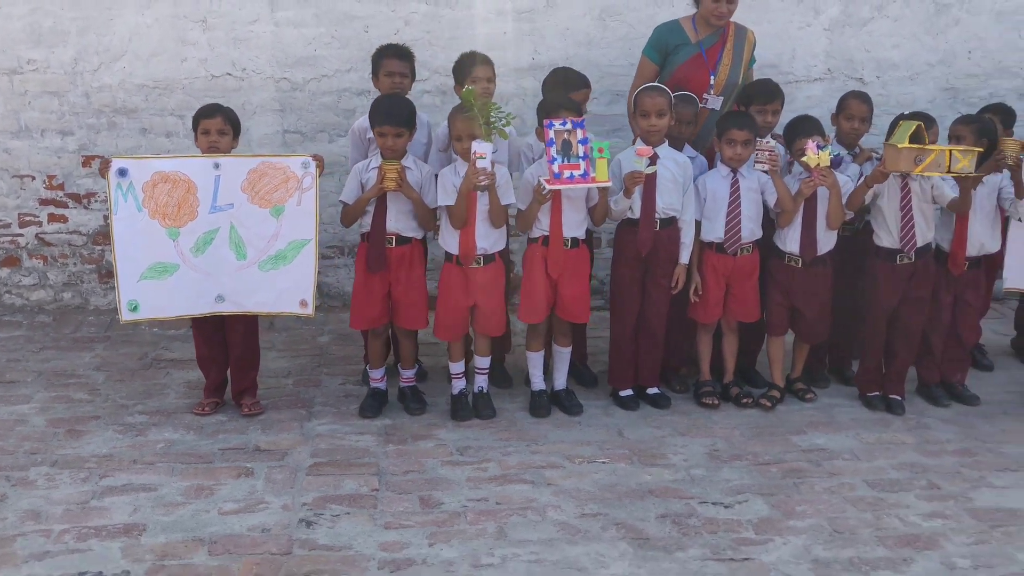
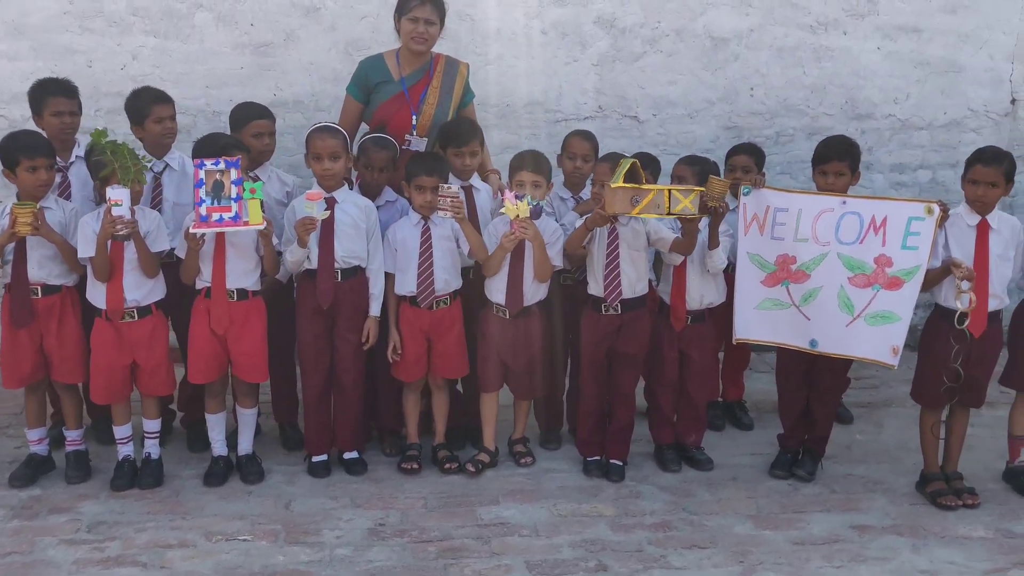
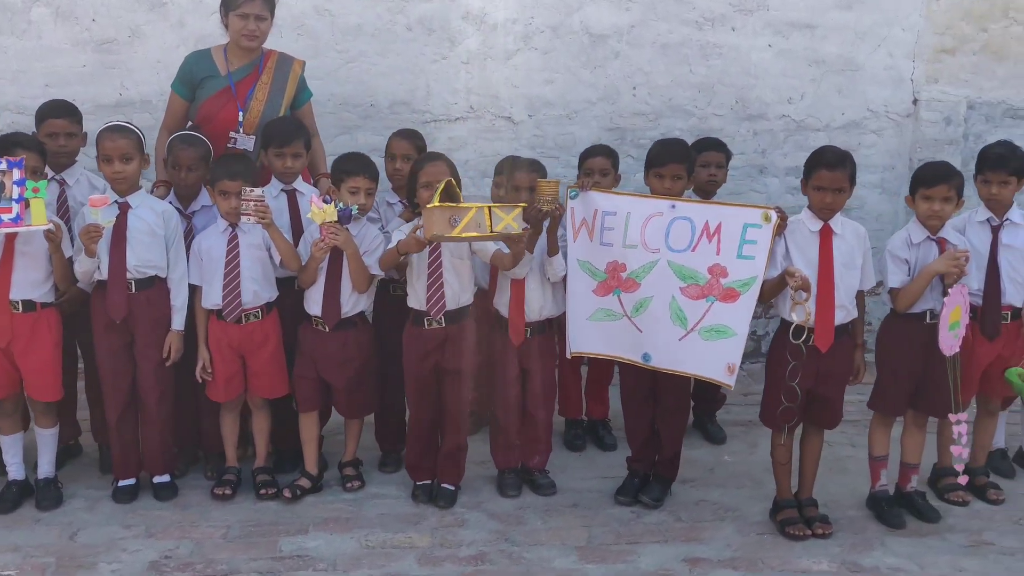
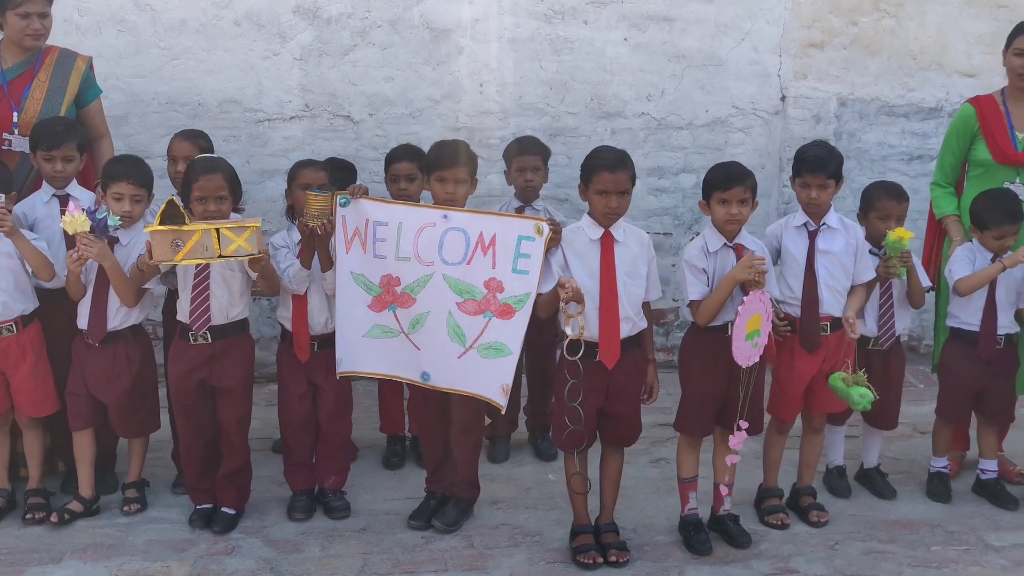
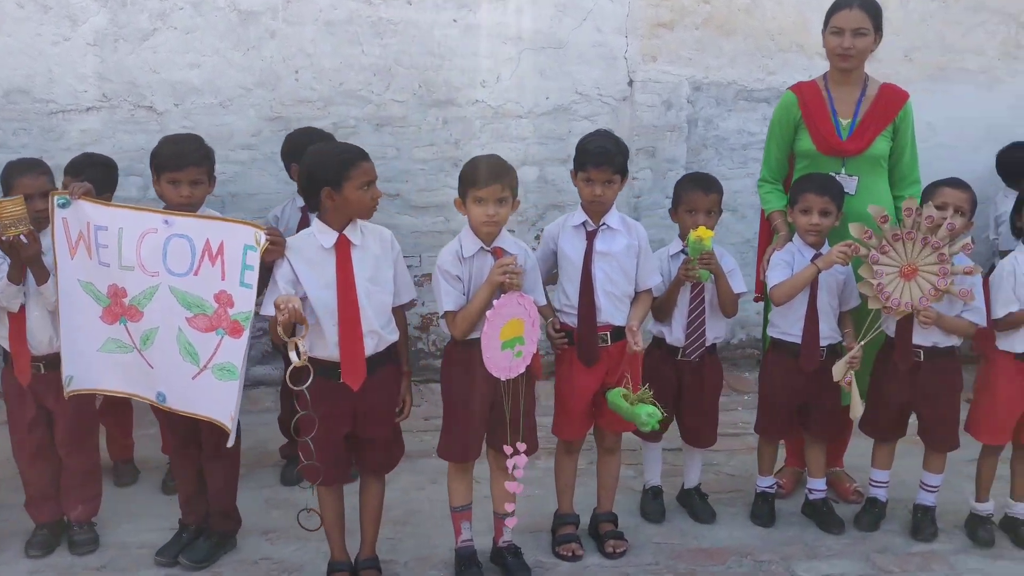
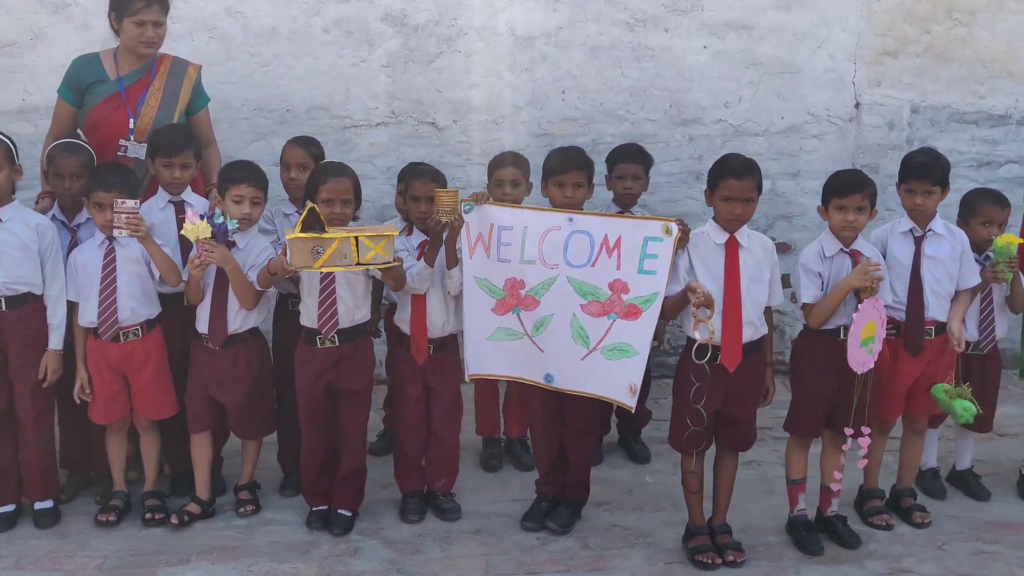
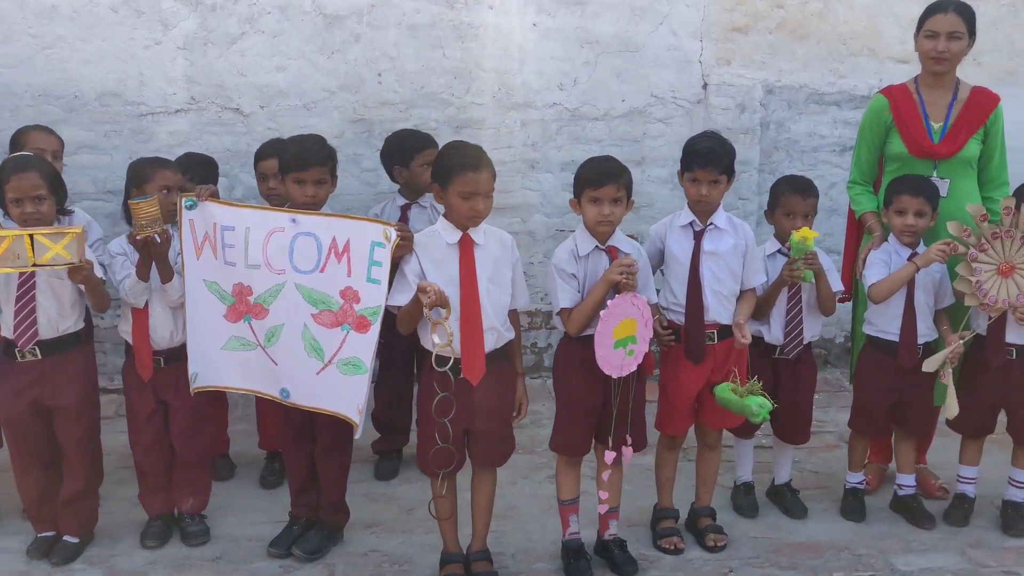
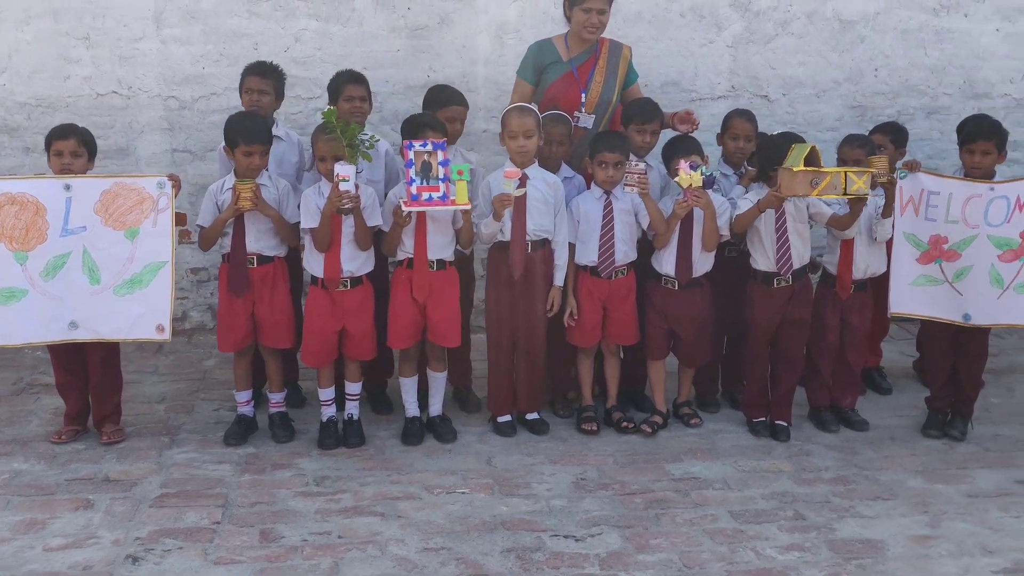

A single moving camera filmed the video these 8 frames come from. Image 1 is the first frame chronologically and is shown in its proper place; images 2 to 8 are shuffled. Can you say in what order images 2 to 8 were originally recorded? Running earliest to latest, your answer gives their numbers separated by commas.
8, 2, 3, 6, 4, 7, 5
